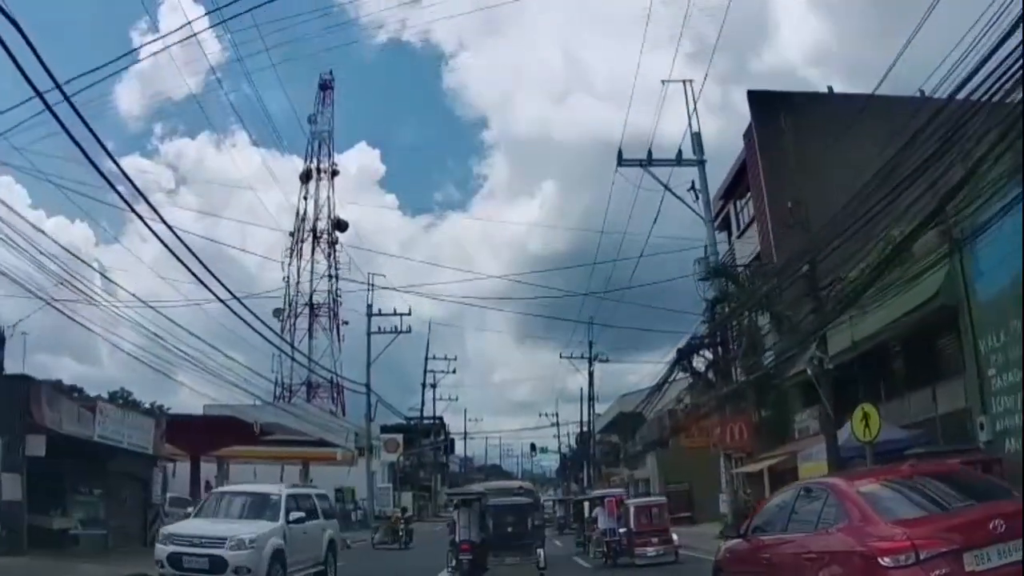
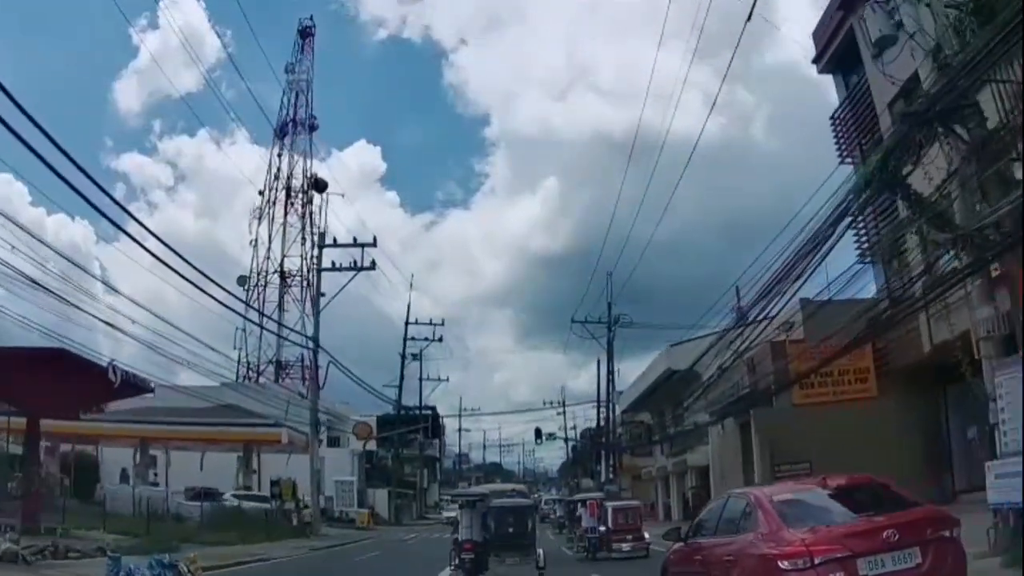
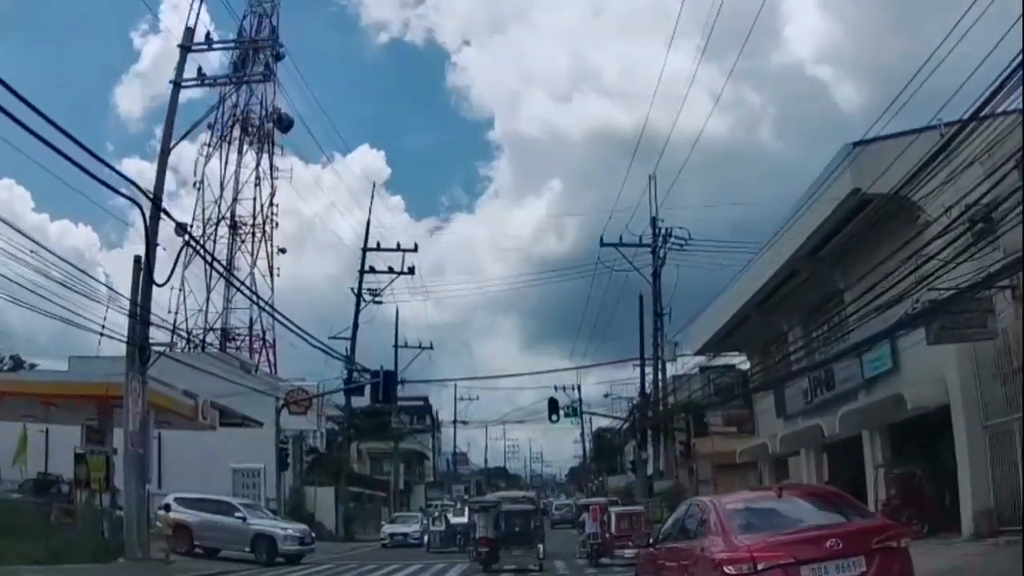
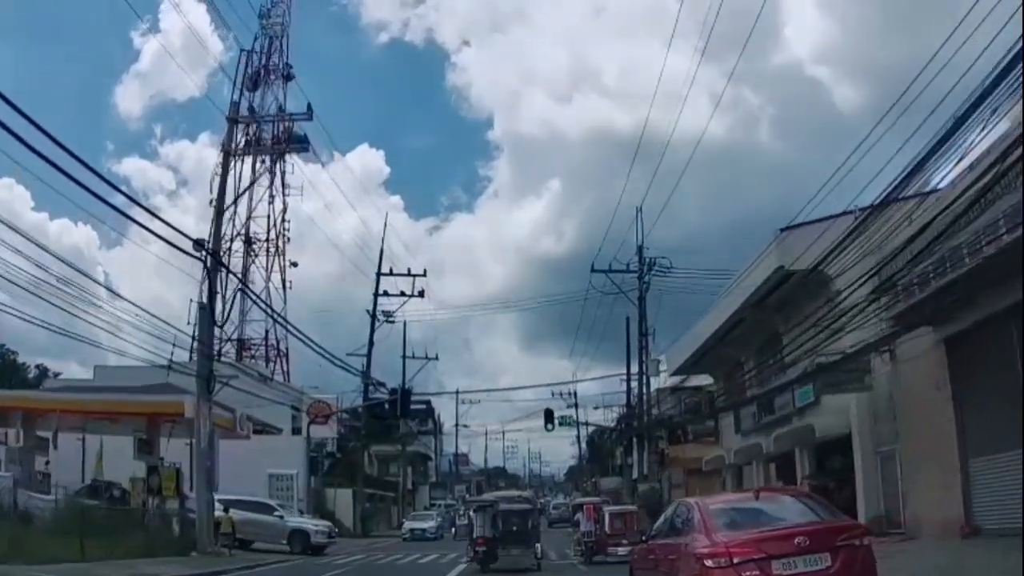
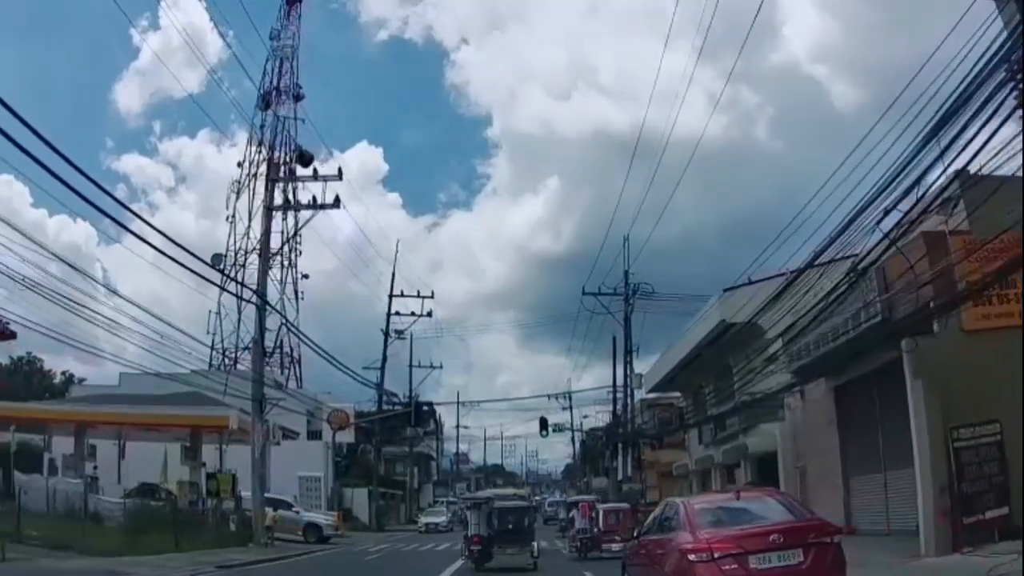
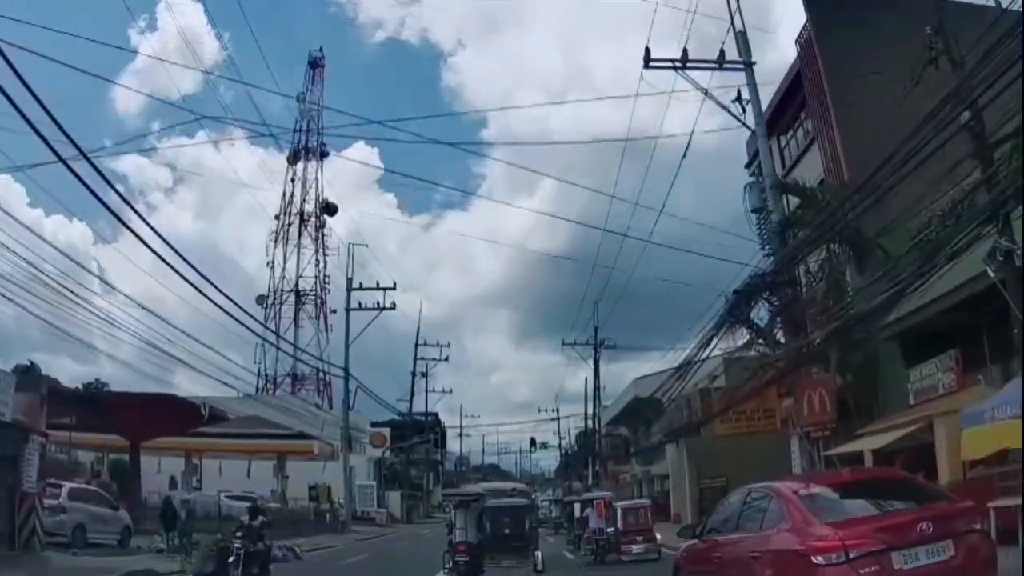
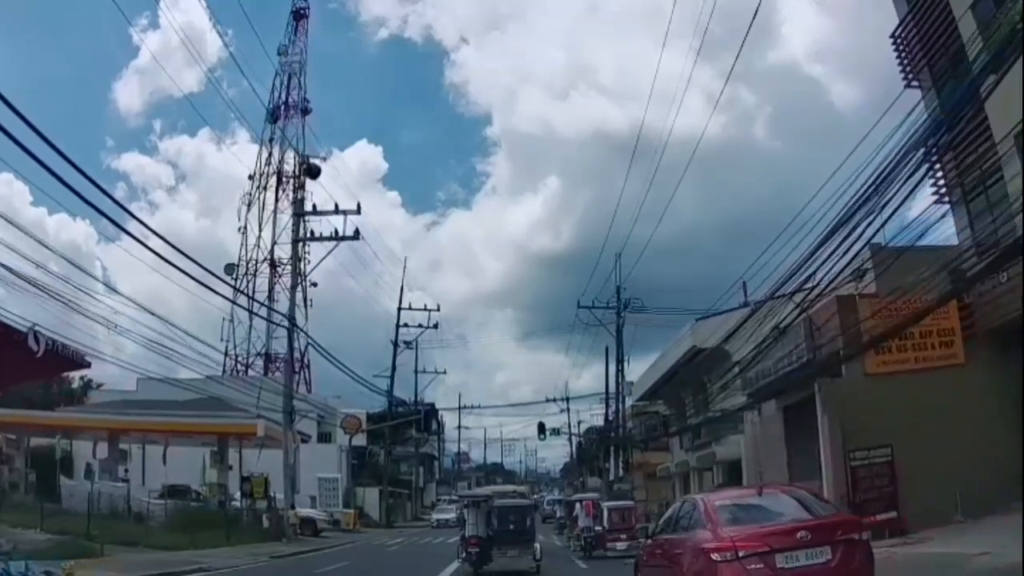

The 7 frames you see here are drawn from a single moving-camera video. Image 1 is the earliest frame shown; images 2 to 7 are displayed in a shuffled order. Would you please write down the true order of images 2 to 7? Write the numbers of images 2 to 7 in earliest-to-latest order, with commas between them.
6, 2, 7, 5, 4, 3
